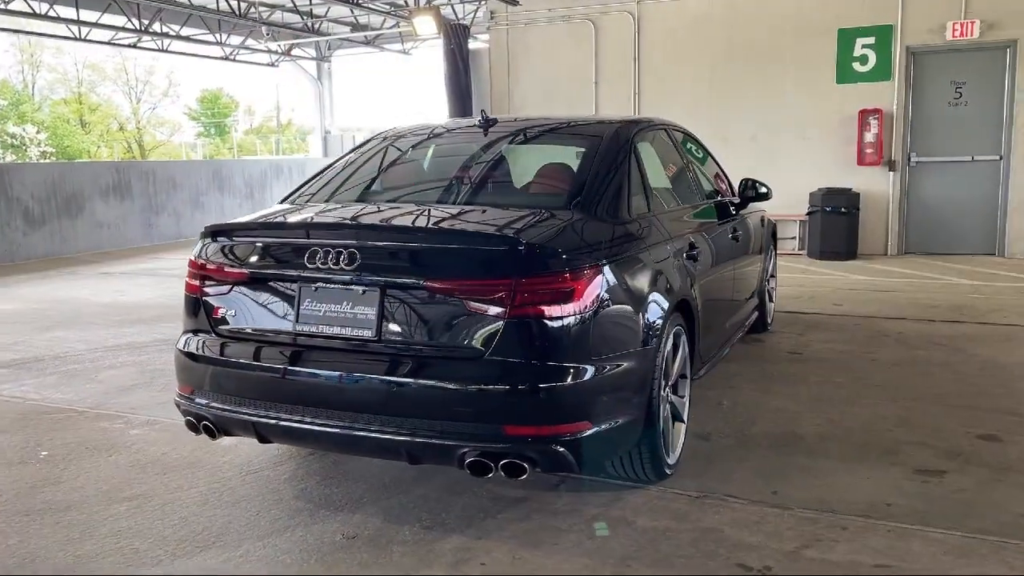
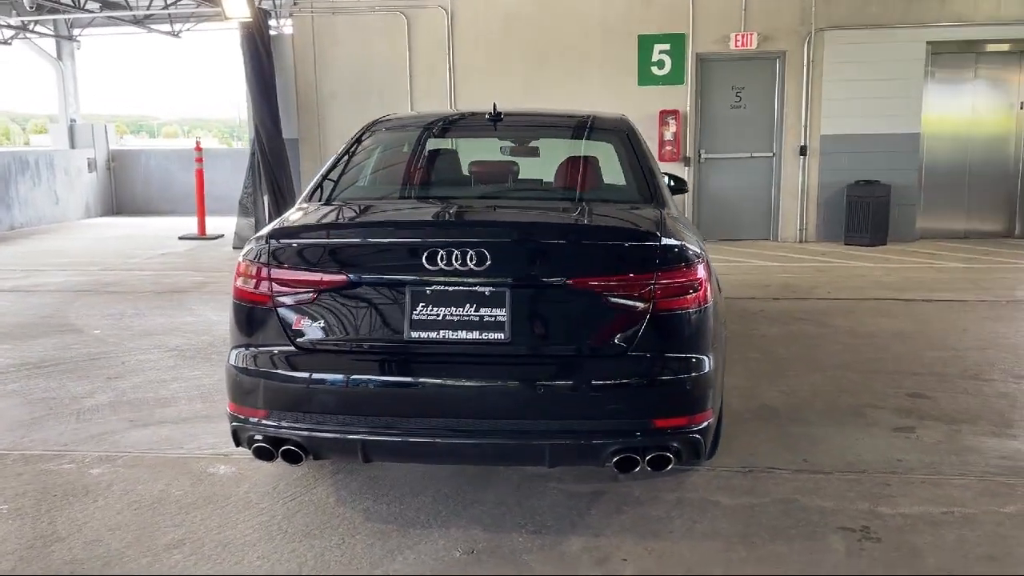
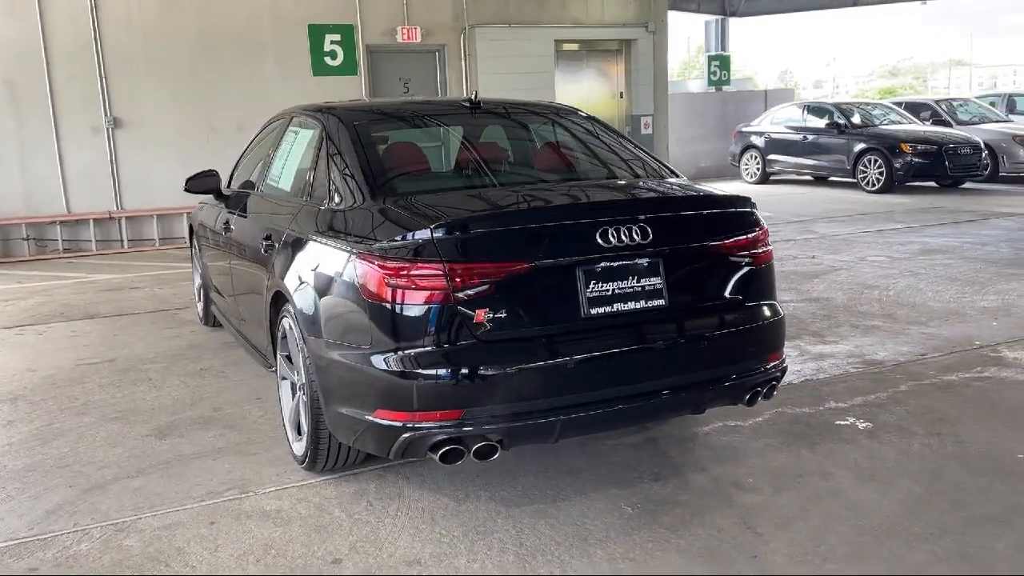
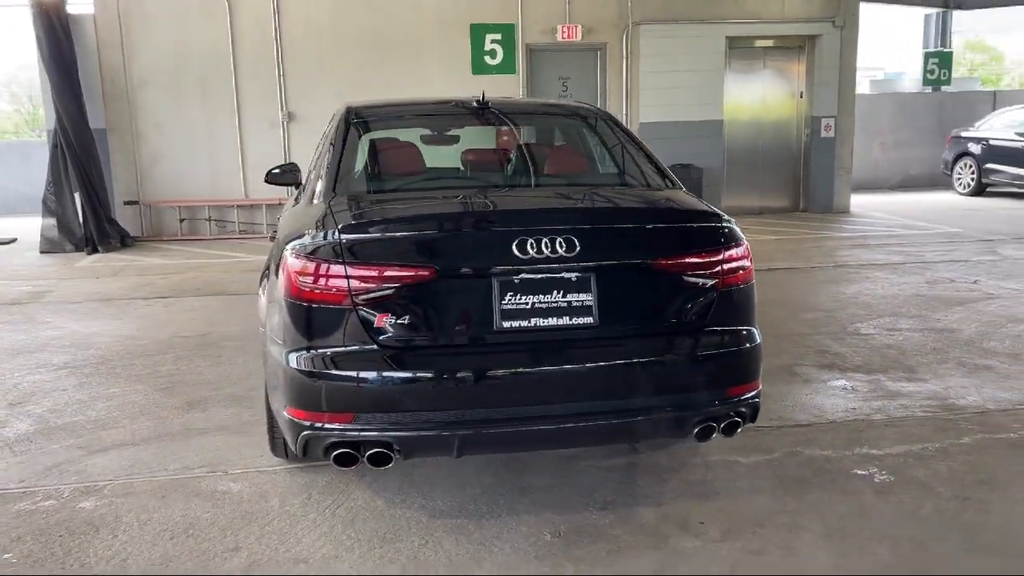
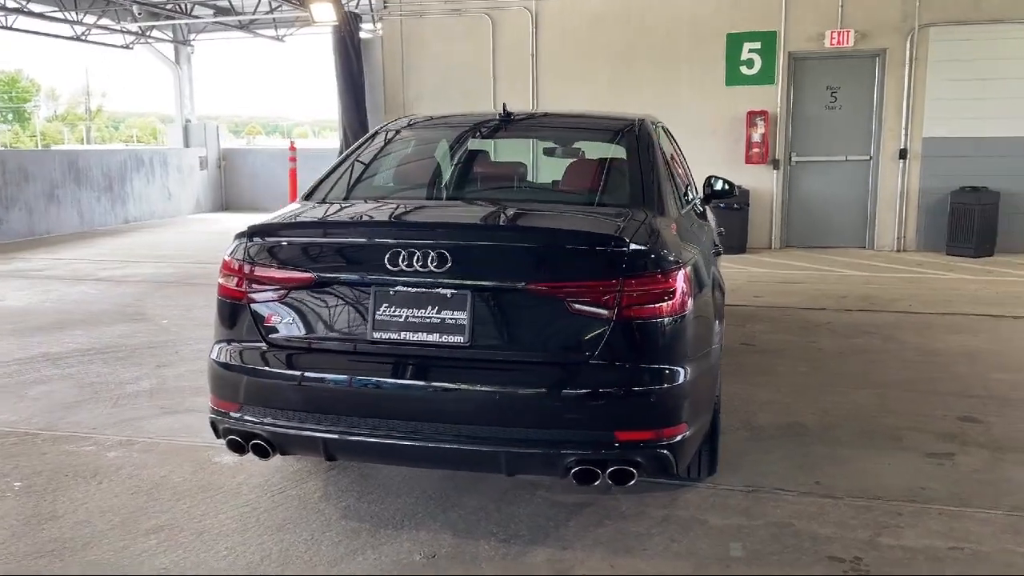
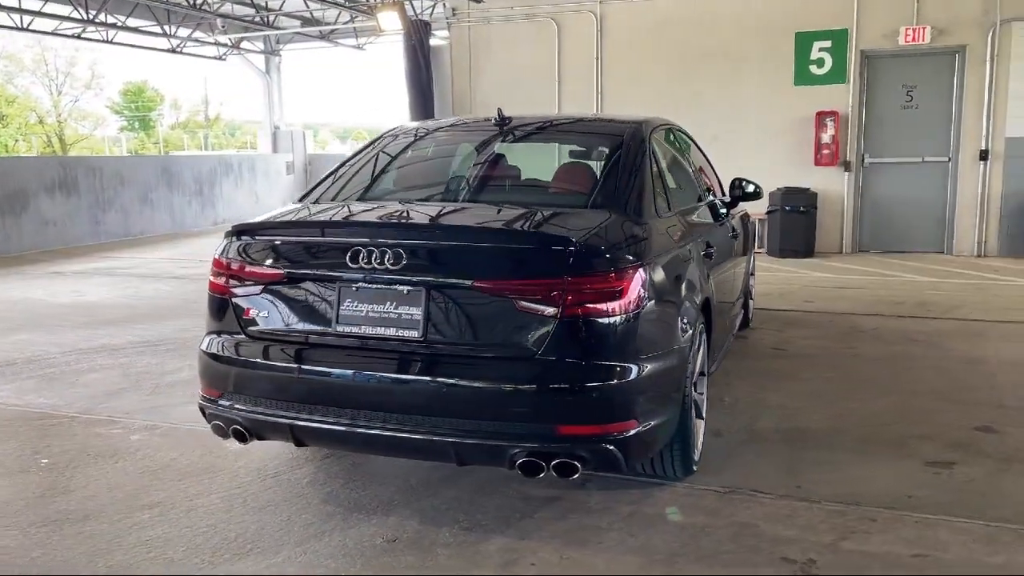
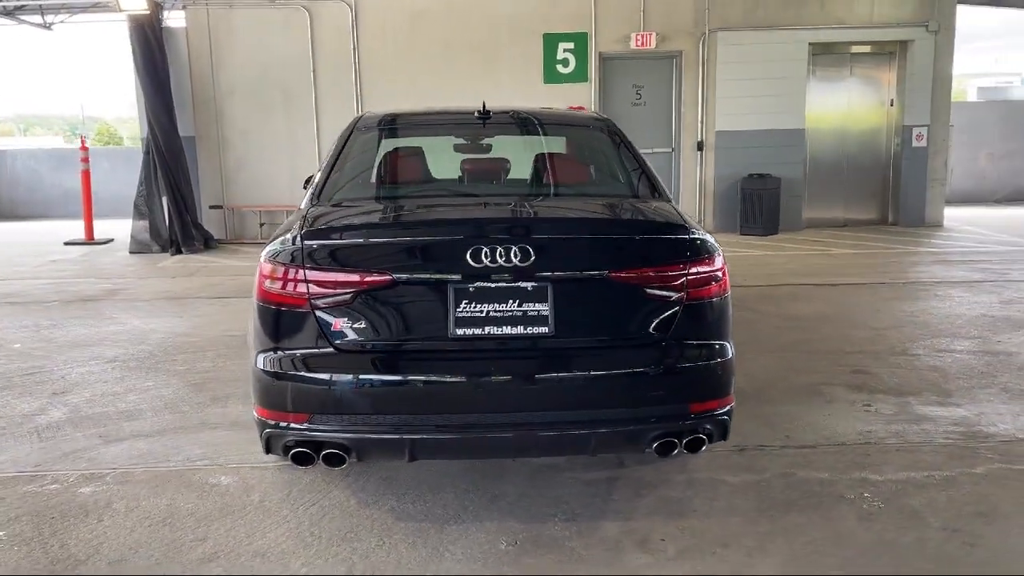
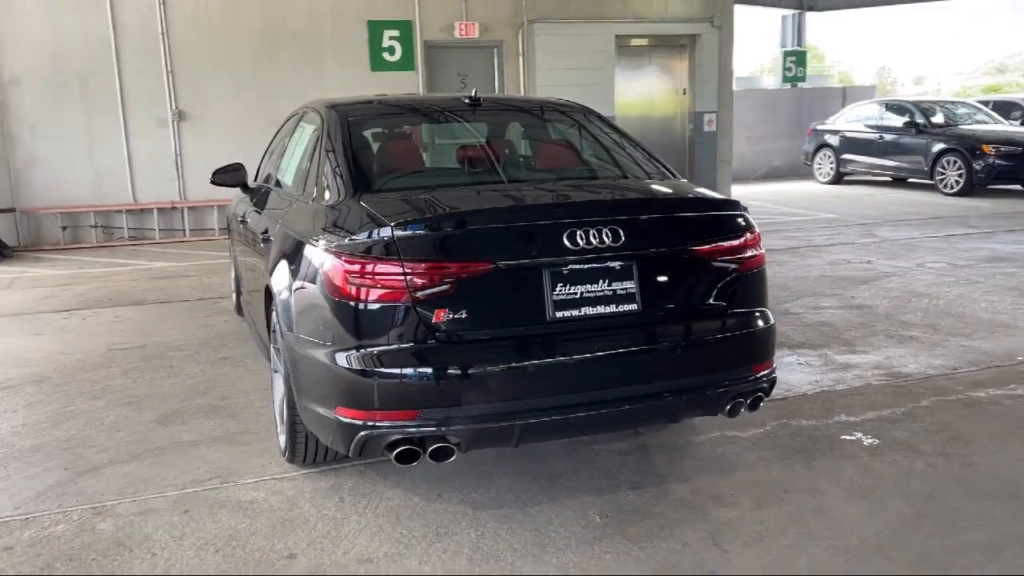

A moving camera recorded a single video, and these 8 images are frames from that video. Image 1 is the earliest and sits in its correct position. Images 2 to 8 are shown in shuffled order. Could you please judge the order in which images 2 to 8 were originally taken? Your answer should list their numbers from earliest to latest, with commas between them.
6, 5, 2, 7, 4, 8, 3
